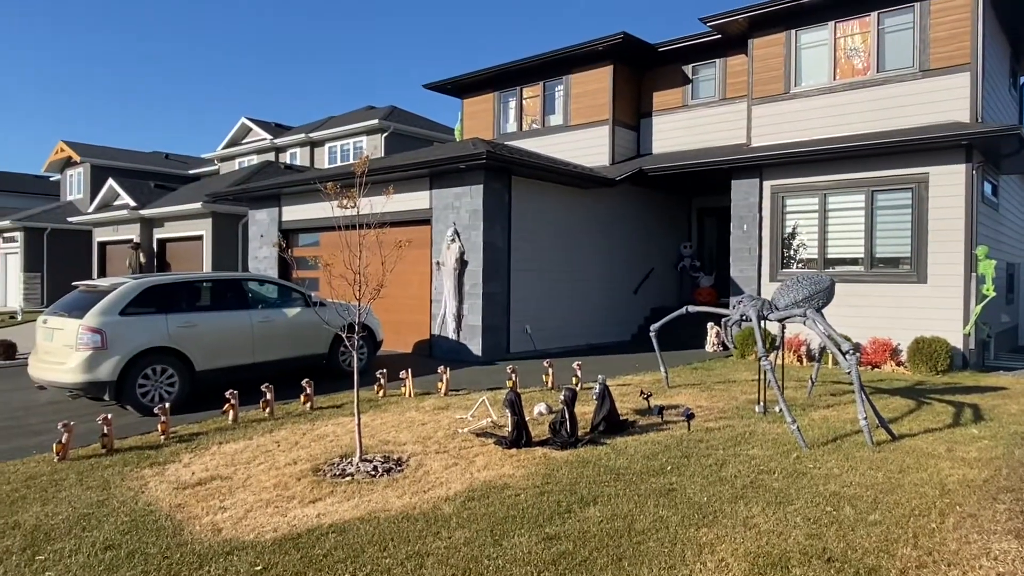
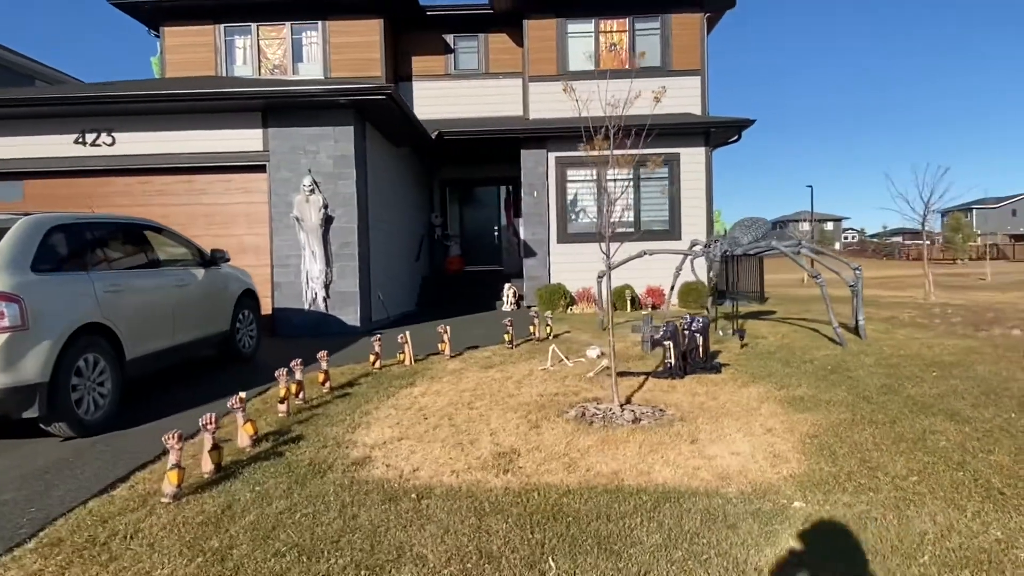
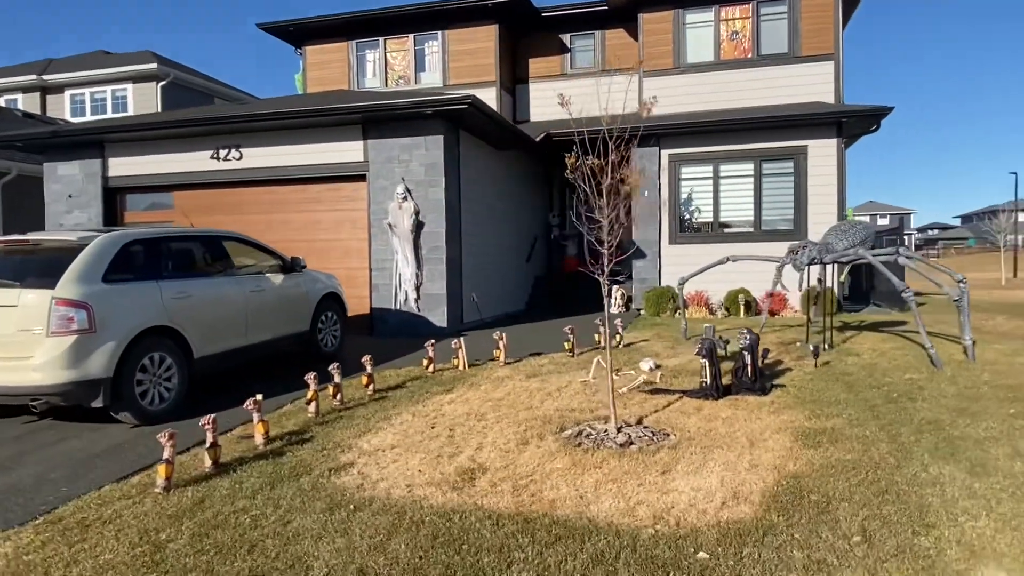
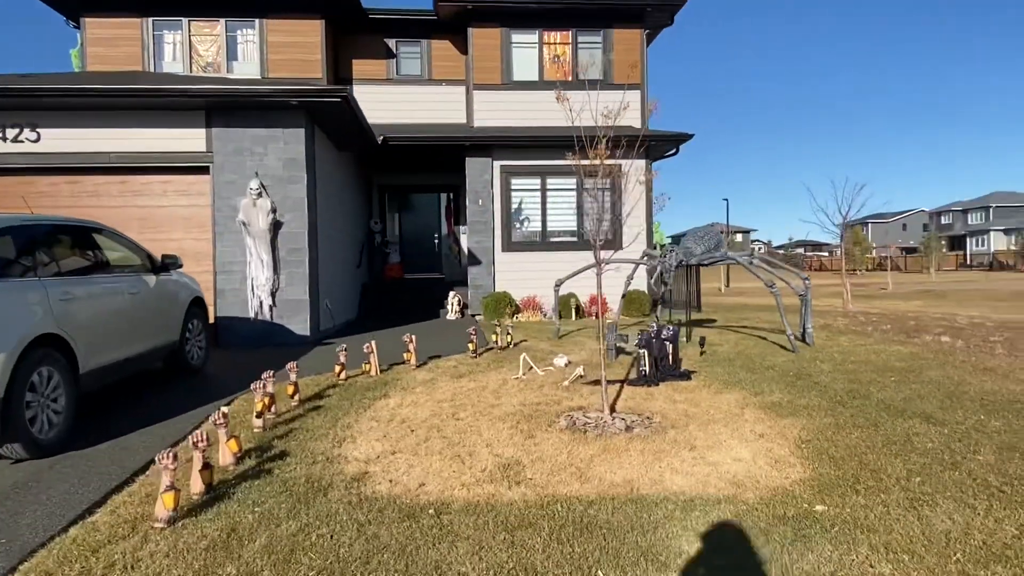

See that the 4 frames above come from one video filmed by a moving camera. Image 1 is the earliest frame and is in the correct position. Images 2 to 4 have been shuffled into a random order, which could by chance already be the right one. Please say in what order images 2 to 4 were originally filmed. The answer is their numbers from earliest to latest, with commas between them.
3, 2, 4
